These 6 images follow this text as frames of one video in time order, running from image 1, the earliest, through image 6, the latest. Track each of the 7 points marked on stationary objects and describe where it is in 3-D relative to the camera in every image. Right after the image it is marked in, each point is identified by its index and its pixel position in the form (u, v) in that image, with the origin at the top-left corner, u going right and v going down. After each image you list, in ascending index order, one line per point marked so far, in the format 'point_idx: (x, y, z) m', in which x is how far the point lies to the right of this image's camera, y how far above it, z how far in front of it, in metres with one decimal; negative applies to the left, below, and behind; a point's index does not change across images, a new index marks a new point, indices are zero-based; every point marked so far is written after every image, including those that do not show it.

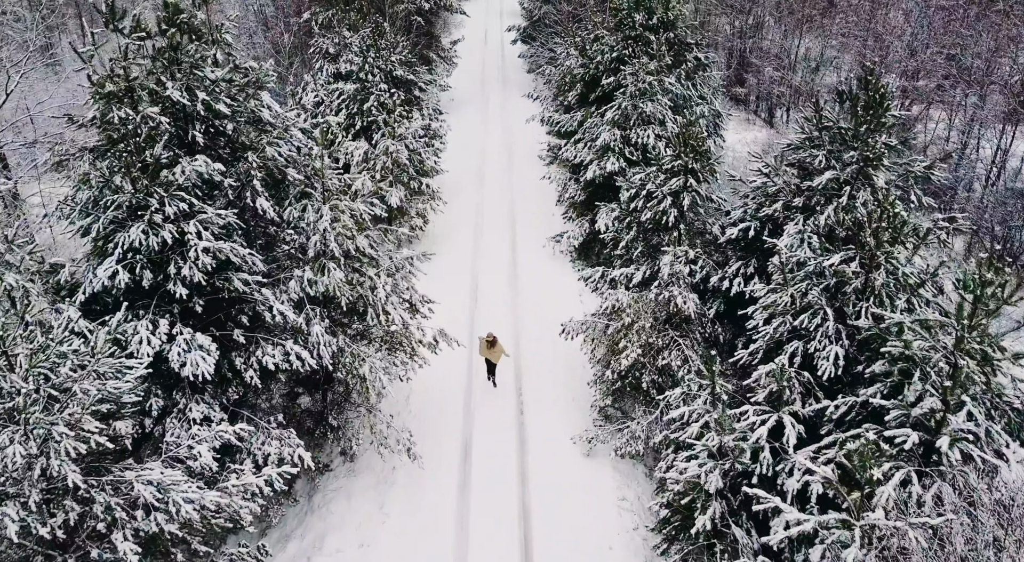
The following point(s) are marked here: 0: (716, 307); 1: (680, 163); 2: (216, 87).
0: (+4.0, -0.5, +13.6) m
1: (+3.5, +2.5, +14.9) m
2: (-5.1, +3.3, +12.1) m
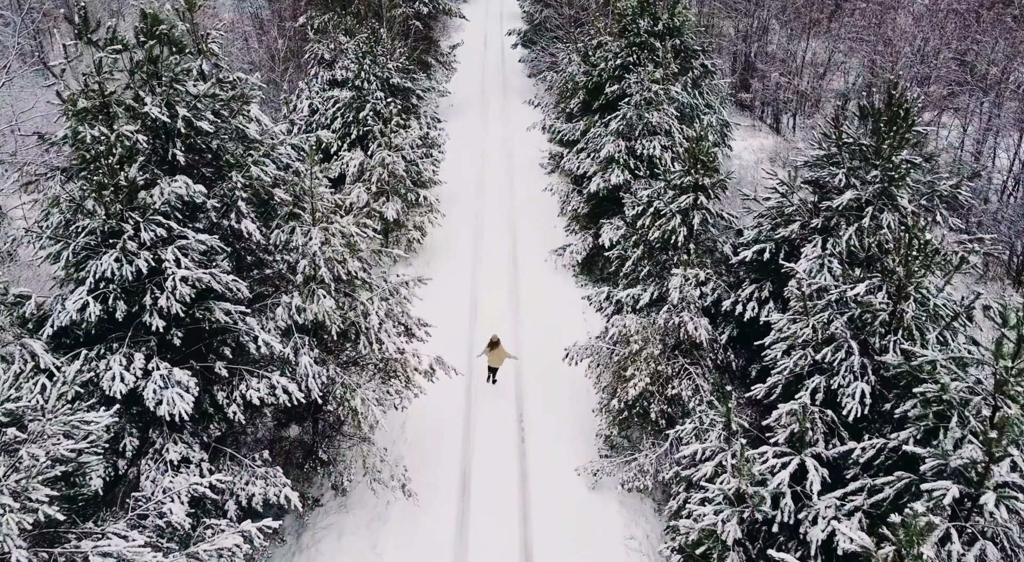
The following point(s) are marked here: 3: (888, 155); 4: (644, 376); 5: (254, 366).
0: (+4.0, -0.9, +12.9) m
1: (+3.6, +2.1, +14.2) m
2: (-5.1, +2.9, +11.4) m
3: (+6.3, +2.1, +11.8) m
4: (+2.4, -1.7, +12.7) m
5: (-4.0, -1.3, +10.8) m
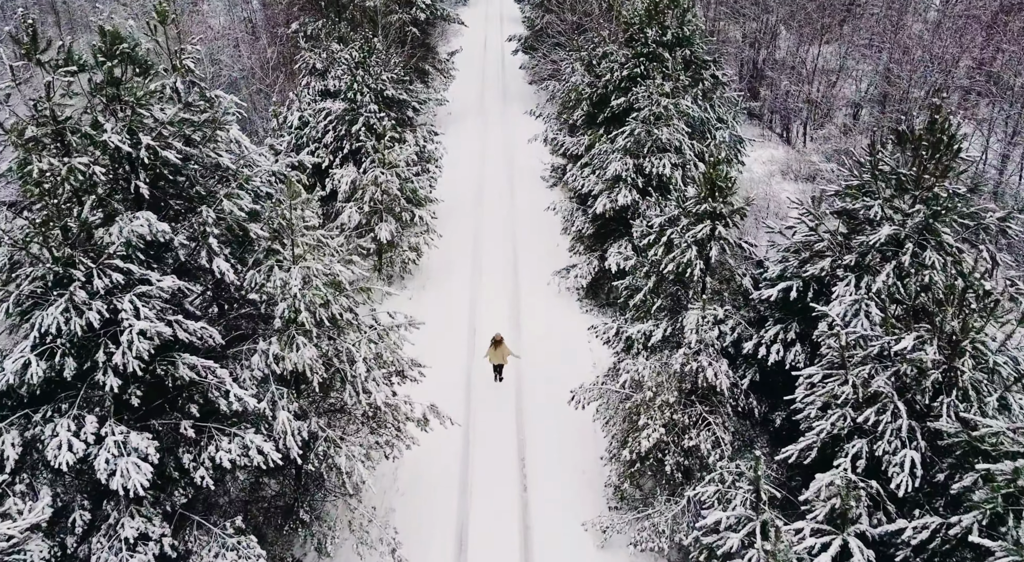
0: (+4.0, -1.6, +11.7) m
1: (+3.6, +1.4, +13.1) m
2: (-5.1, +2.2, +10.2) m
3: (+6.3, +1.5, +10.6) m
4: (+2.4, -2.4, +11.6) m
5: (-4.0, -2.0, +9.7) m
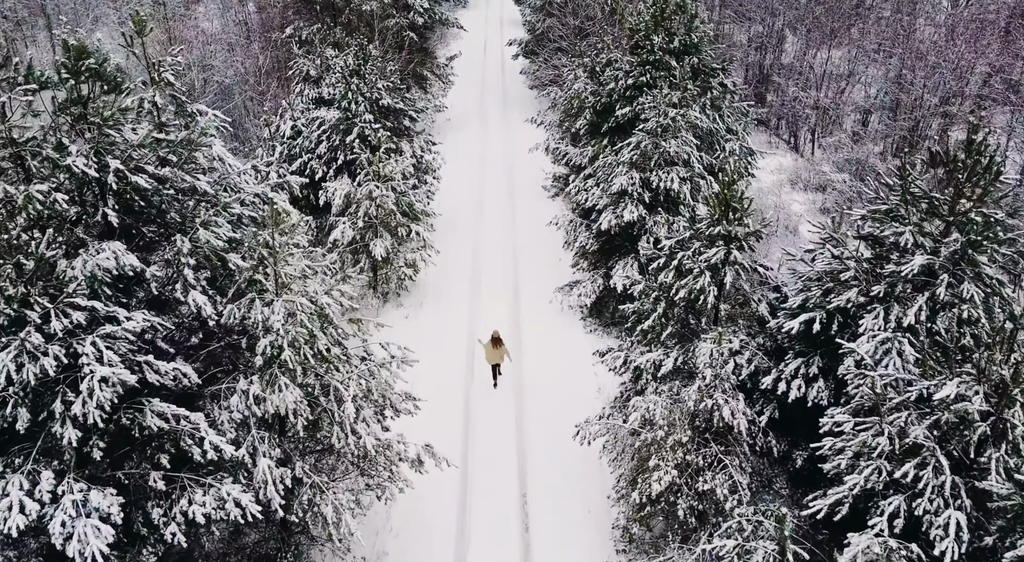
0: (+4.0, -2.1, +10.9) m
1: (+3.6, +0.9, +12.2) m
2: (-5.0, +1.8, +9.4) m
3: (+6.3, +1.0, +9.8) m
4: (+2.4, -2.8, +10.8) m
5: (-4.0, -2.4, +8.9) m
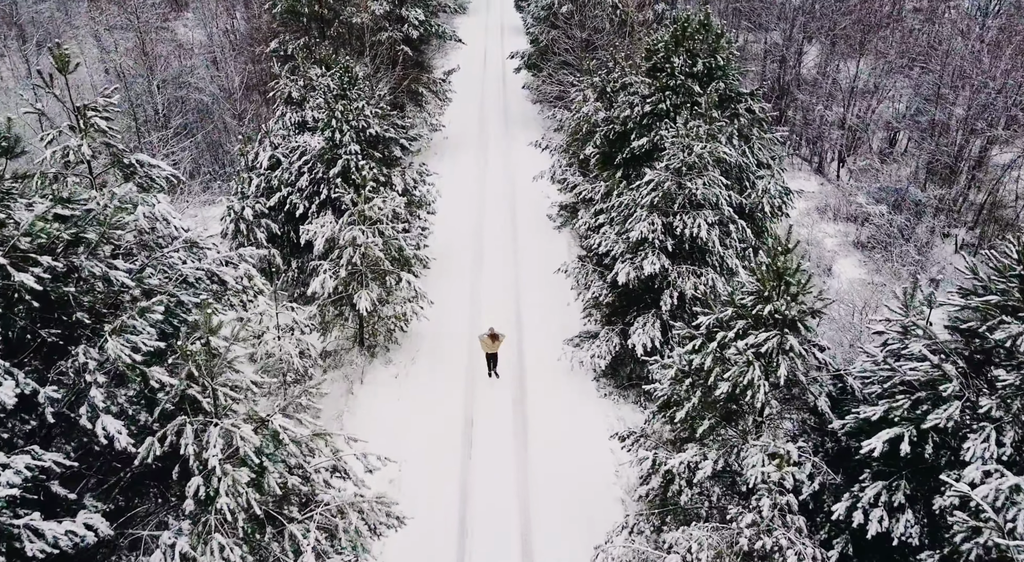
0: (+4.1, -3.3, +8.7) m
1: (+3.6, -0.3, +10.0) m
2: (-5.0, +0.5, +7.2) m
3: (+6.4, -0.3, +7.6) m
4: (+2.5, -4.1, +8.5) m
5: (-3.9, -3.7, +6.7) m
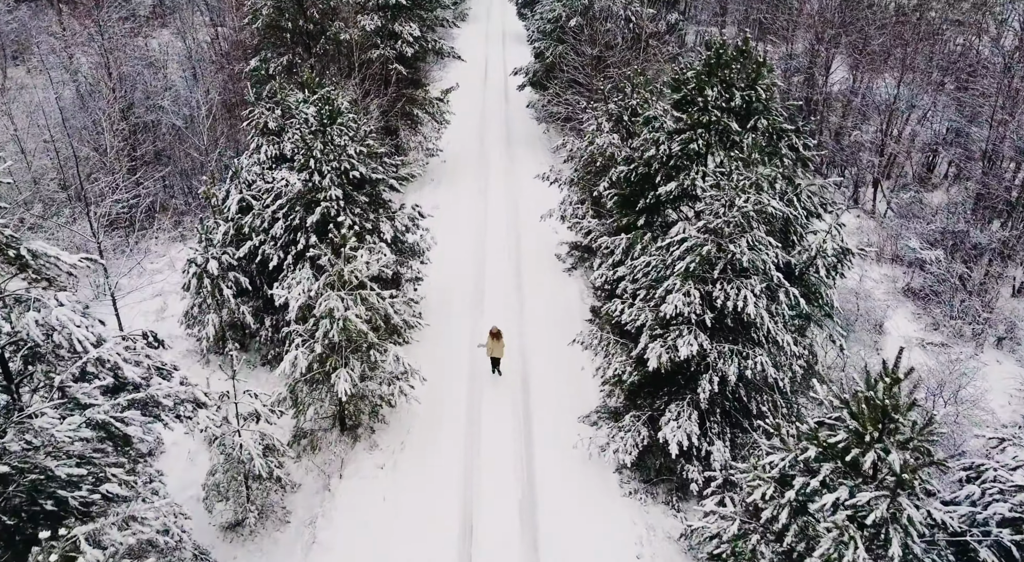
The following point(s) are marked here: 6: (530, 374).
0: (+4.2, -4.8, +6.1) m
1: (+3.8, -1.8, +7.5) m
2: (-4.9, -1.0, +4.7) m
3: (+6.5, -1.7, +5.0) m
4: (+2.6, -5.6, +6.0) m
5: (-3.8, -5.2, +4.1) m
6: (+0.4, -2.3, +15.5) m
